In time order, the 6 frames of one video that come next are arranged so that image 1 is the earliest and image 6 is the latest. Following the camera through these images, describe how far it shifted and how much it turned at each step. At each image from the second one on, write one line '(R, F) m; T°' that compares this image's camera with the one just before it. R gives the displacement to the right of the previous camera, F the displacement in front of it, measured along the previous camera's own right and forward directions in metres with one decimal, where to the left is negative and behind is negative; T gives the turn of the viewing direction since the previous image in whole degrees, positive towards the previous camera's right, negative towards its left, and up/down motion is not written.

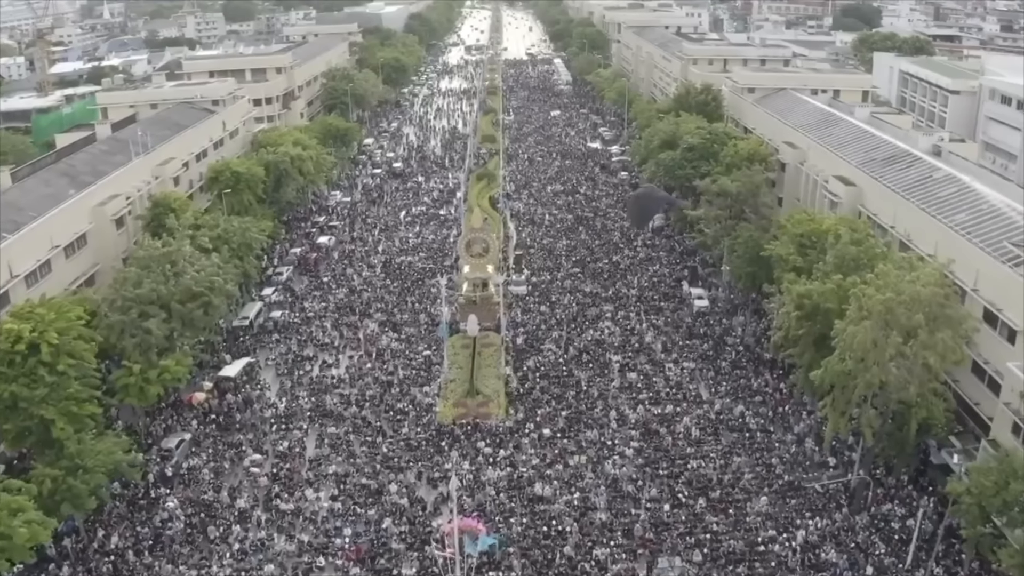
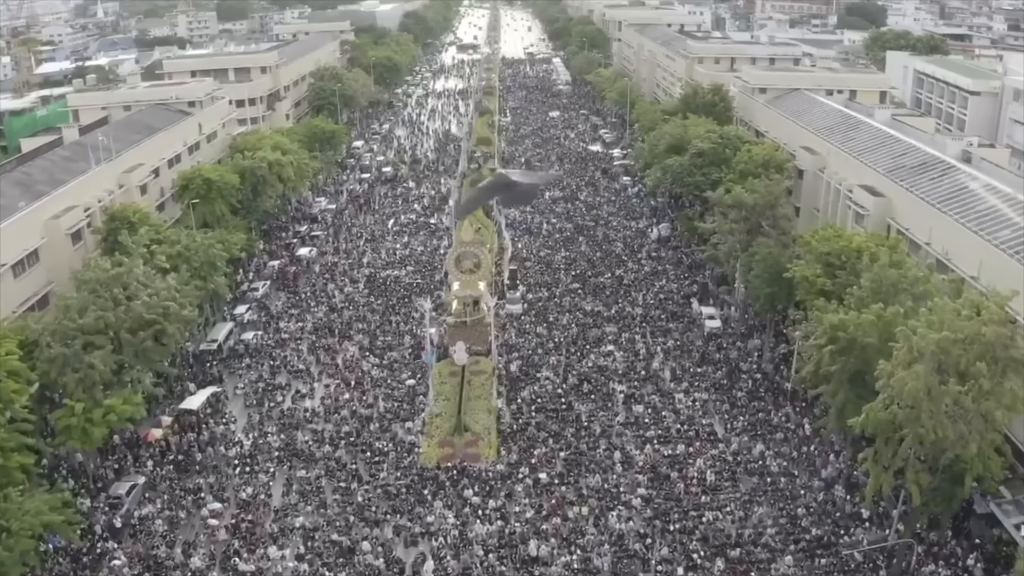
(+0.3, +3.8) m; 0°
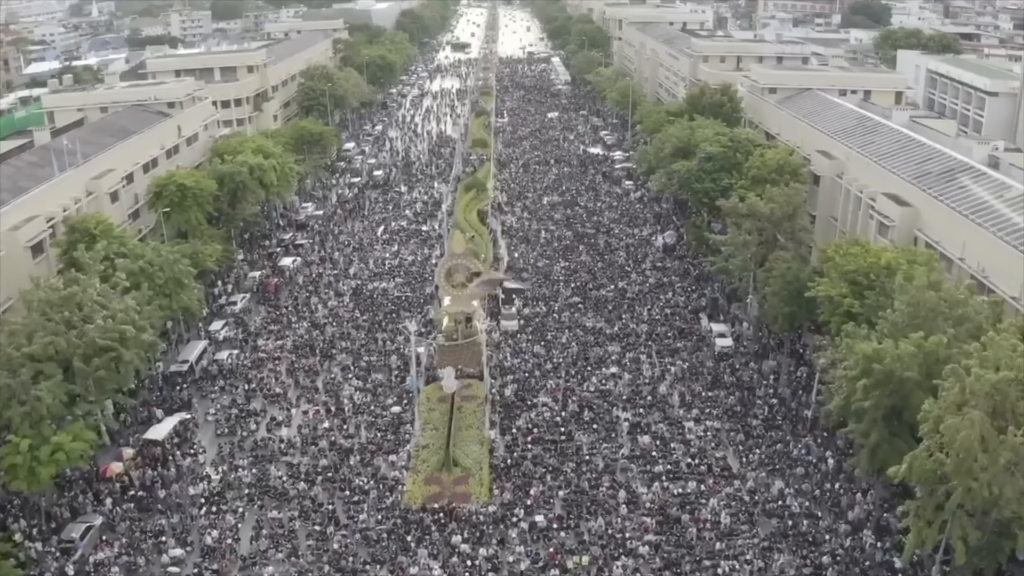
(+0.2, +2.9) m; 0°
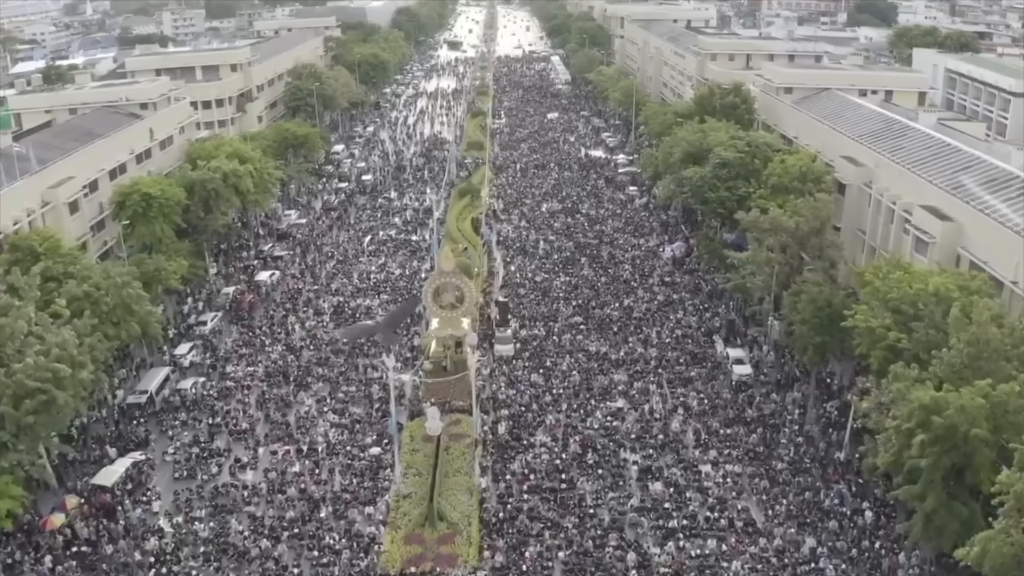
(+0.2, +3.7) m; 0°
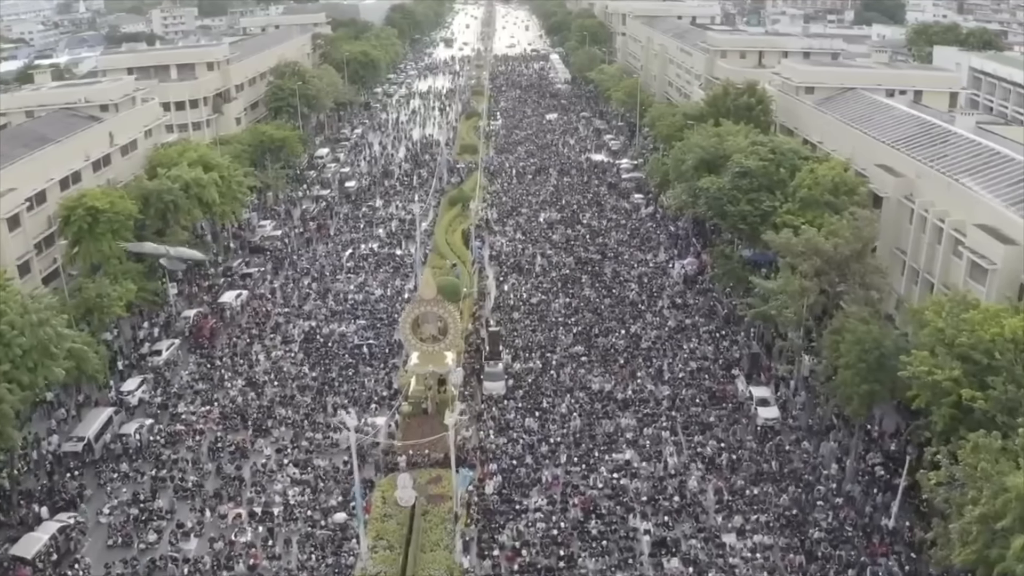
(+0.3, +4.4) m; 0°
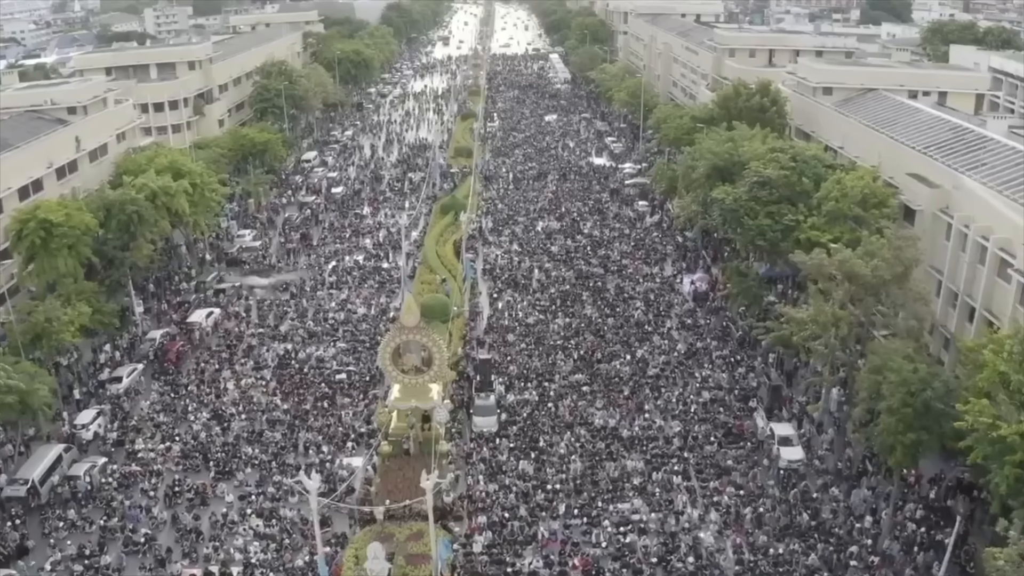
(+0.2, +3.1) m; 0°
